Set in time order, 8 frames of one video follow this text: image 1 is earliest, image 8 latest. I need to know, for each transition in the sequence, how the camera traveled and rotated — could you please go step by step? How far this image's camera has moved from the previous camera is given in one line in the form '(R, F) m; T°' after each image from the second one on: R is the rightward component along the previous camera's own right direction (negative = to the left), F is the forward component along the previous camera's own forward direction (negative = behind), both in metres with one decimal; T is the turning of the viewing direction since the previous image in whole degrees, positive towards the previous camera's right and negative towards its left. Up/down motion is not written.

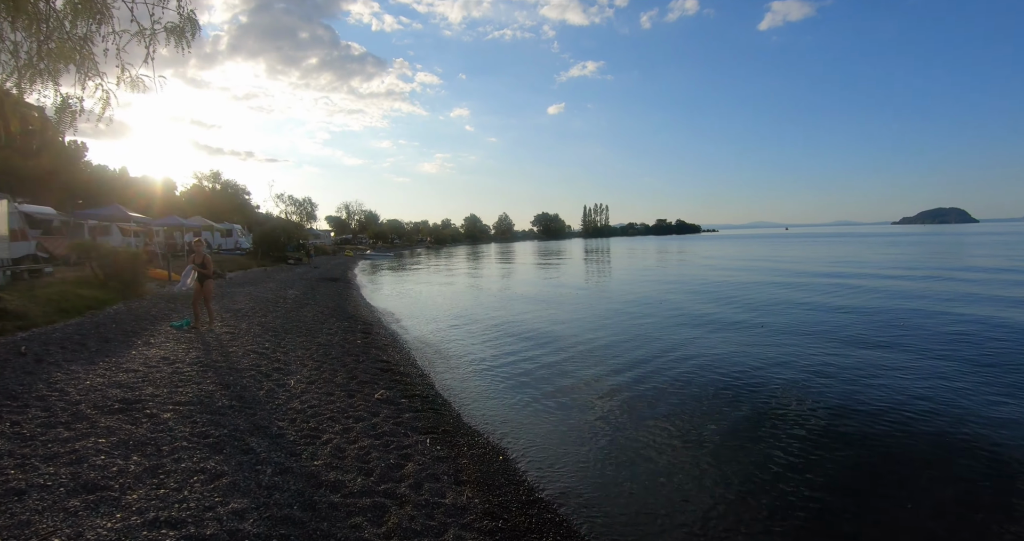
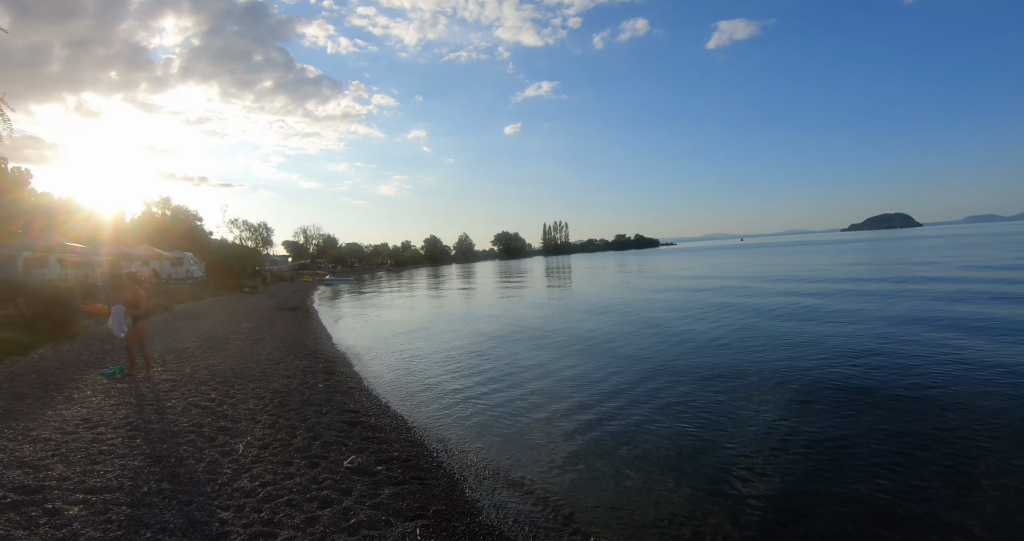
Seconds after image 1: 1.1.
(-0.3, +0.9) m; +4°
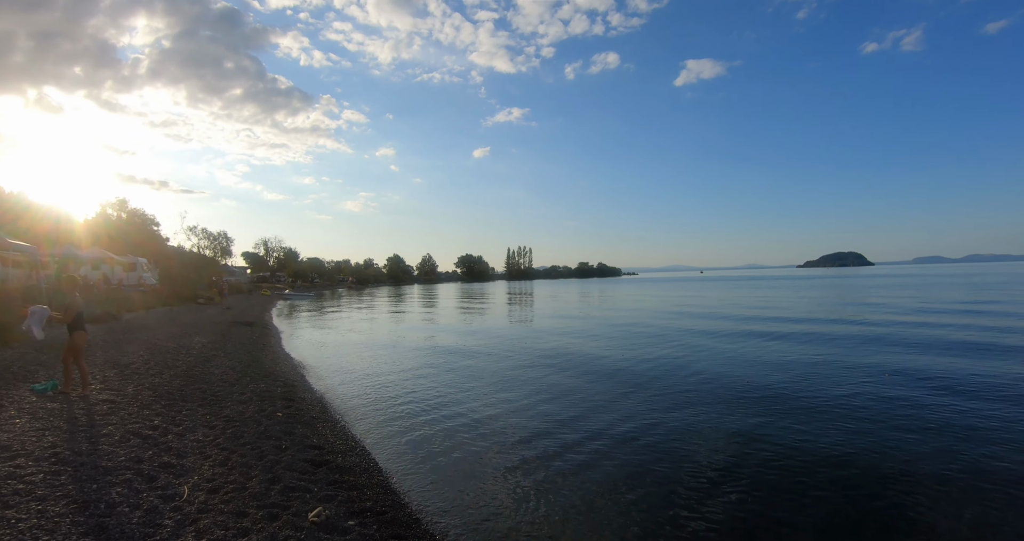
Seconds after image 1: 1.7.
(-0.3, +0.5) m; +4°
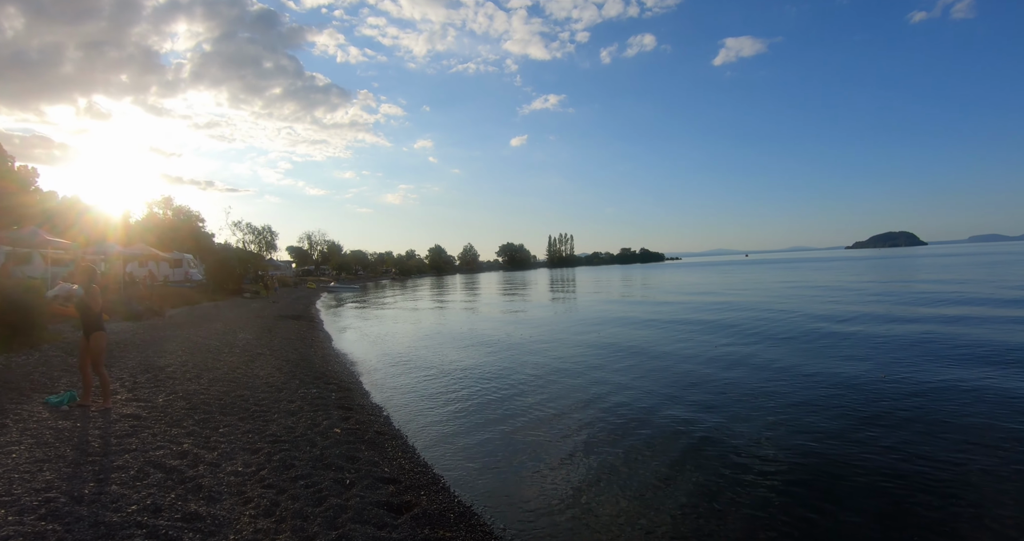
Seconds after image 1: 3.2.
(-1.2, +2.1) m; -4°
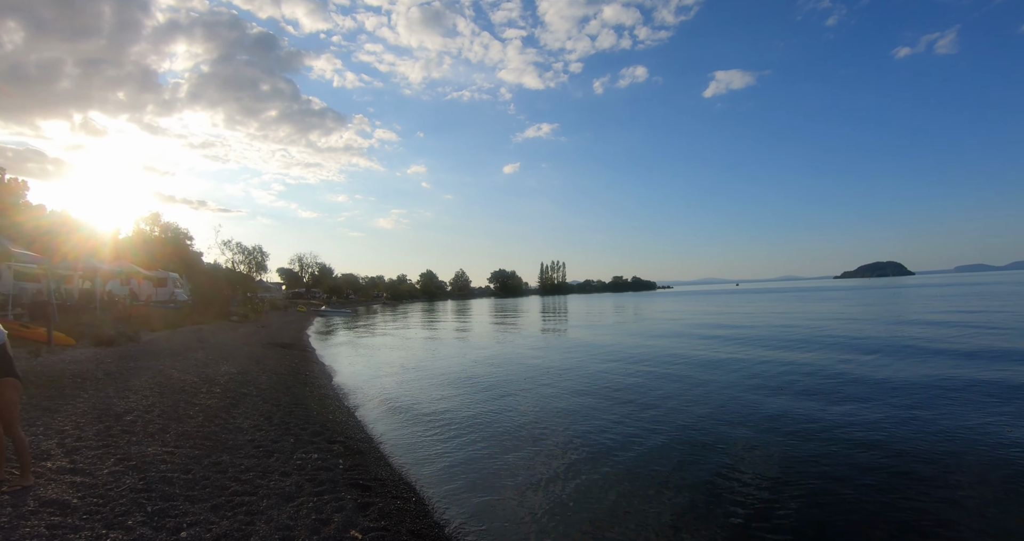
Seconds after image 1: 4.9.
(-1.2, +2.3) m; +1°
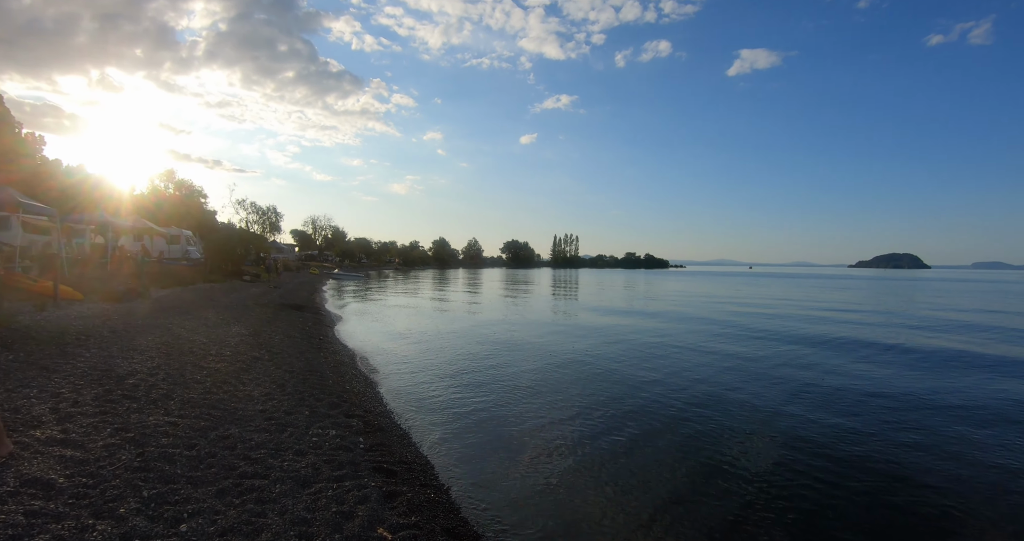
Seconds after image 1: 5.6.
(-0.6, +1.0) m; -1°
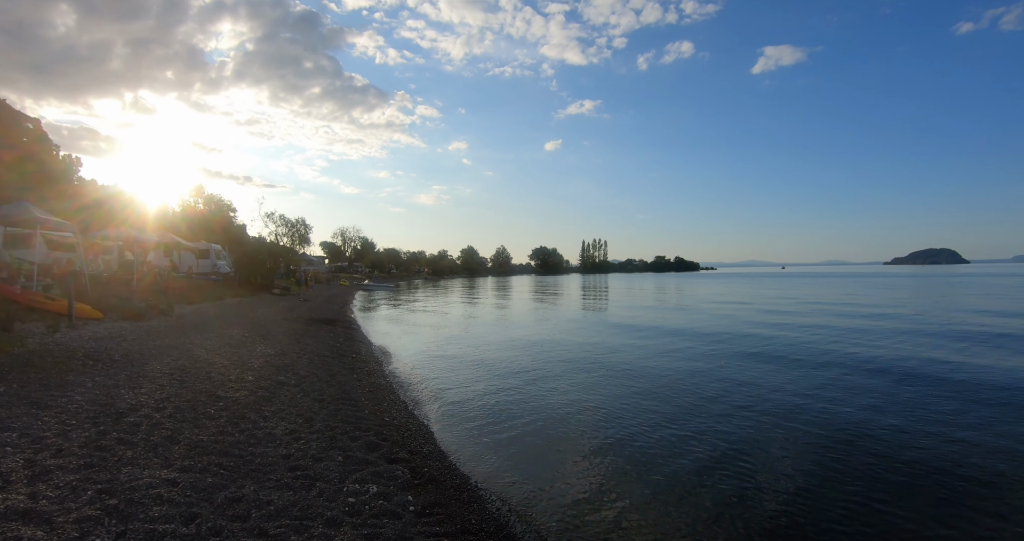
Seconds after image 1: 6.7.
(-0.7, +1.7) m; -3°
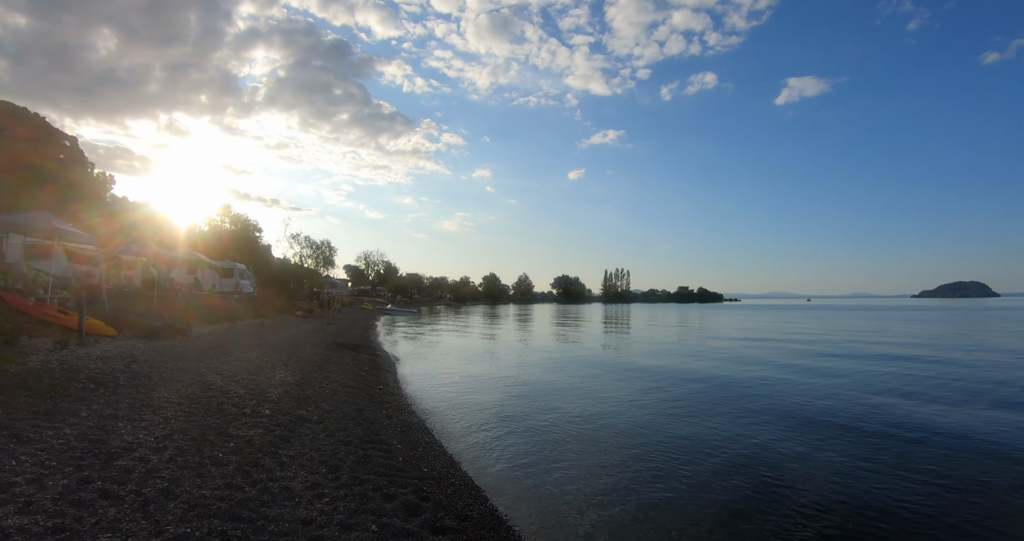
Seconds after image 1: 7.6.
(-0.7, +1.3) m; -2°
